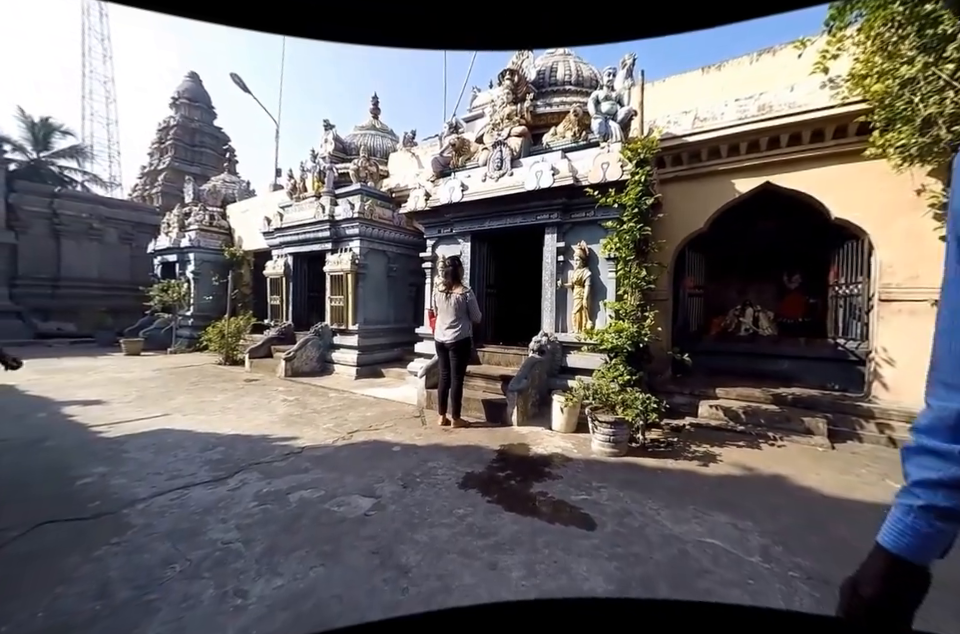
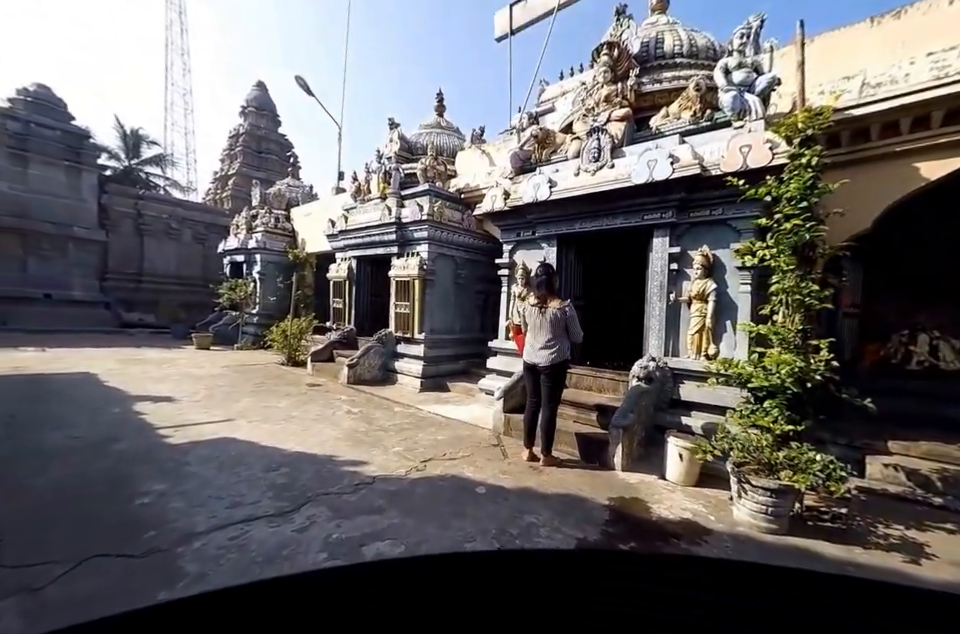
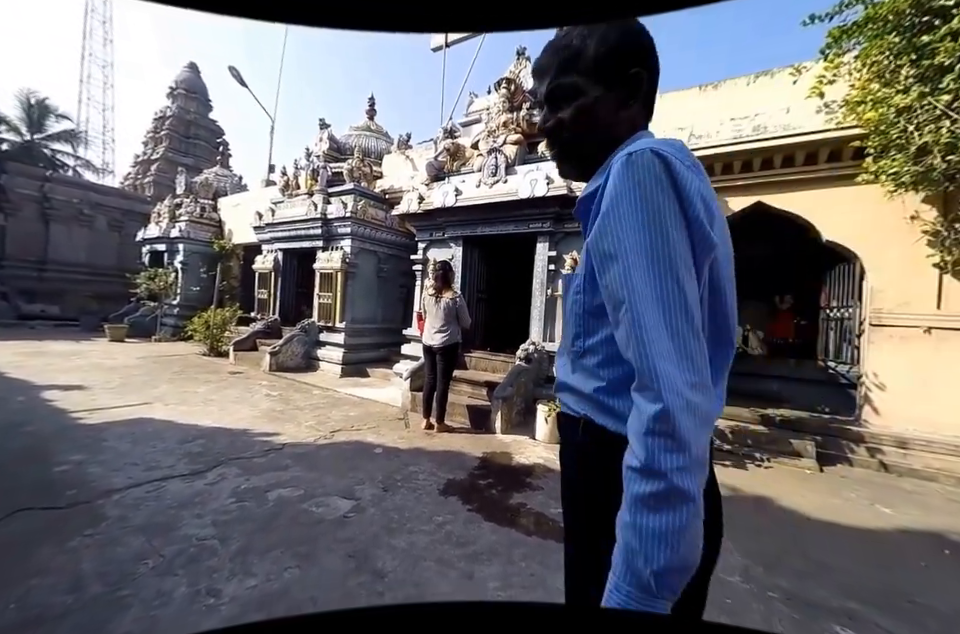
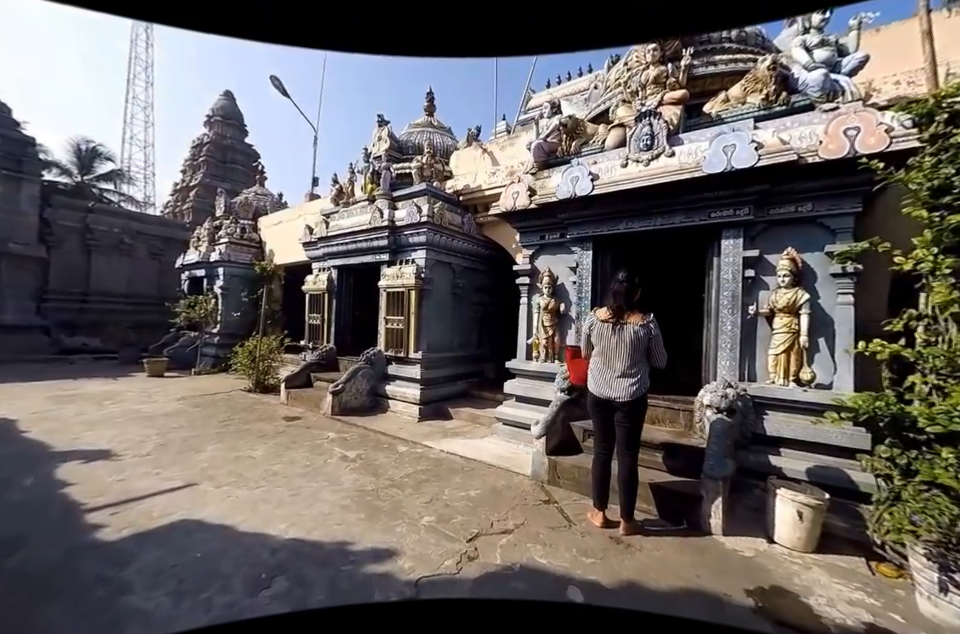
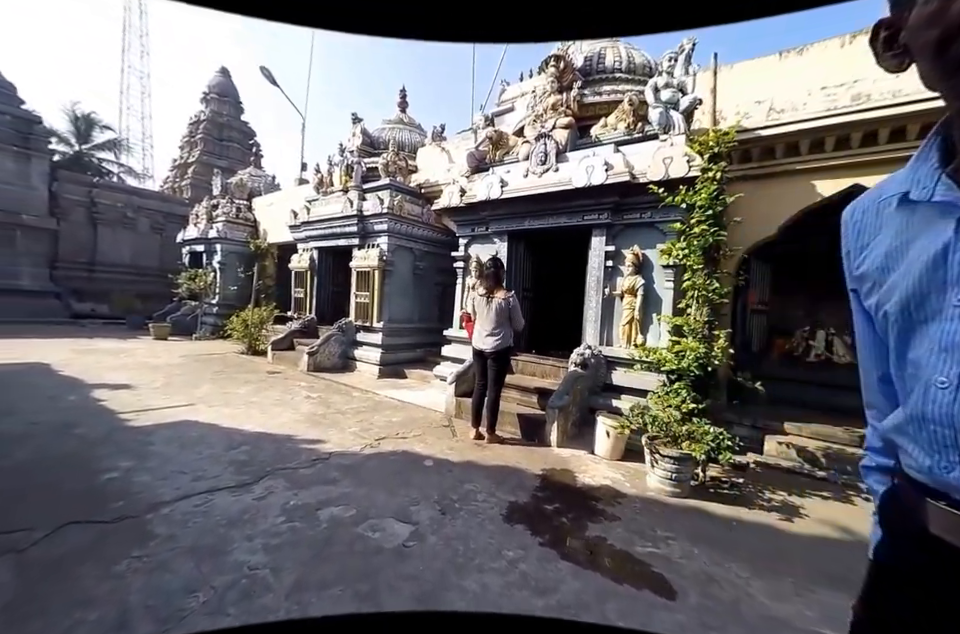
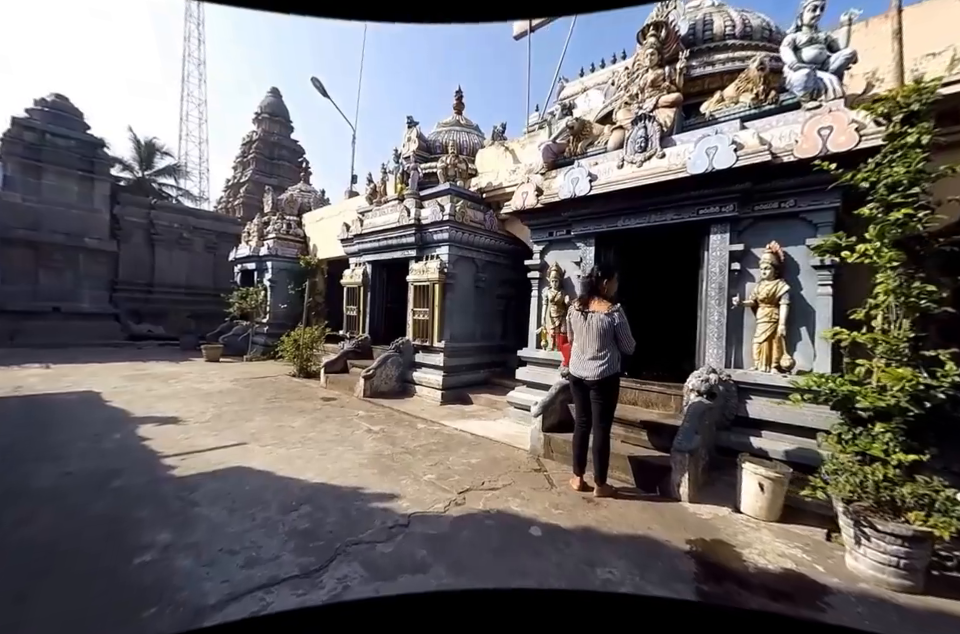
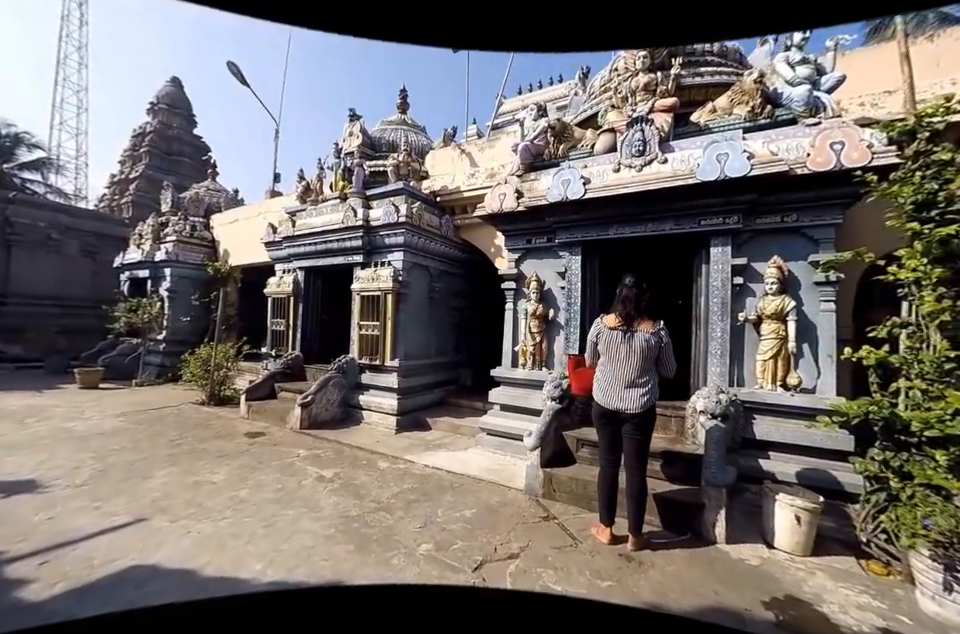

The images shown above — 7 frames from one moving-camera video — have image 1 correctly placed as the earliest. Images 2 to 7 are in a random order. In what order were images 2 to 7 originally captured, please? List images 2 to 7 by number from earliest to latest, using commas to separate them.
3, 5, 2, 6, 4, 7
